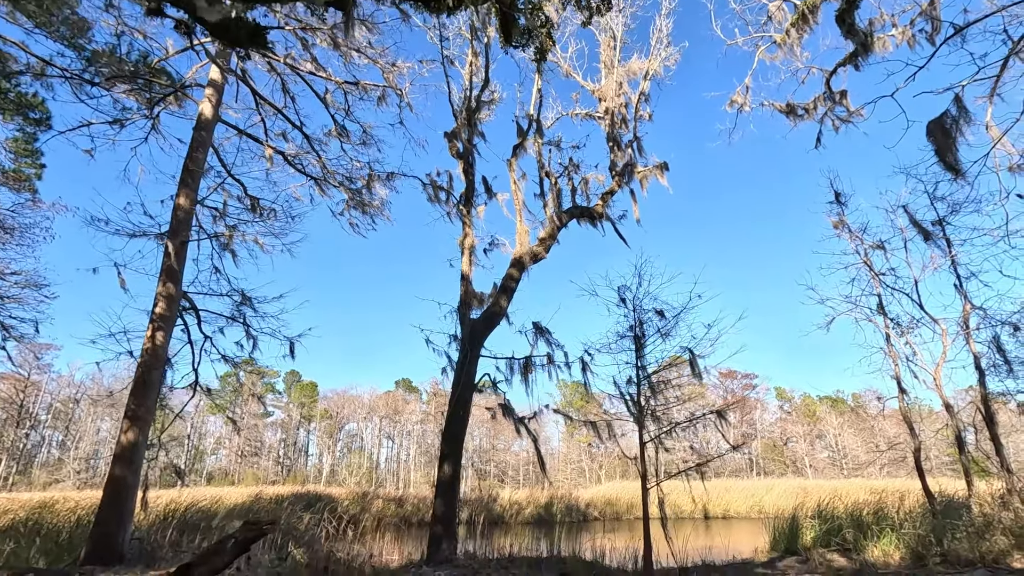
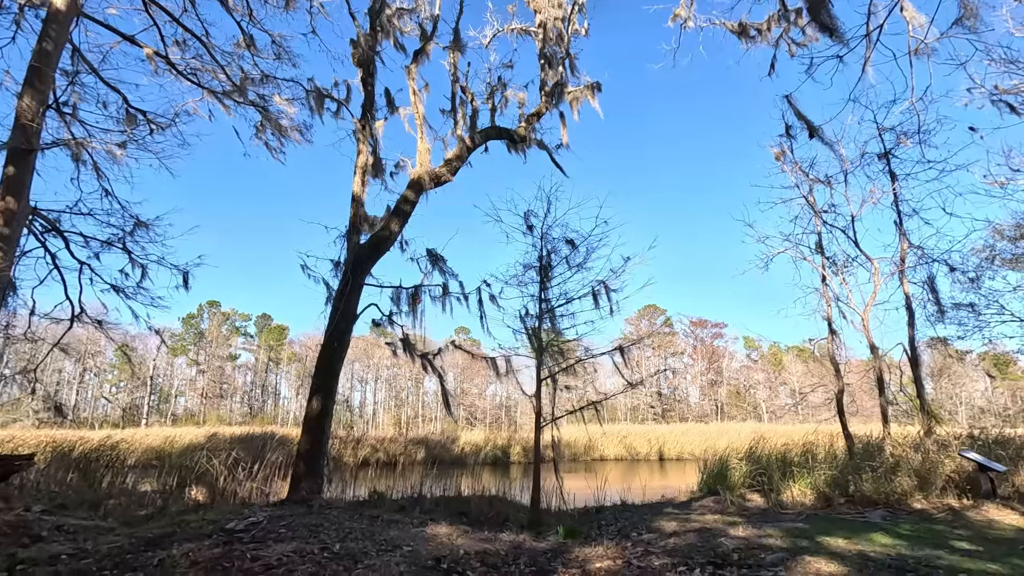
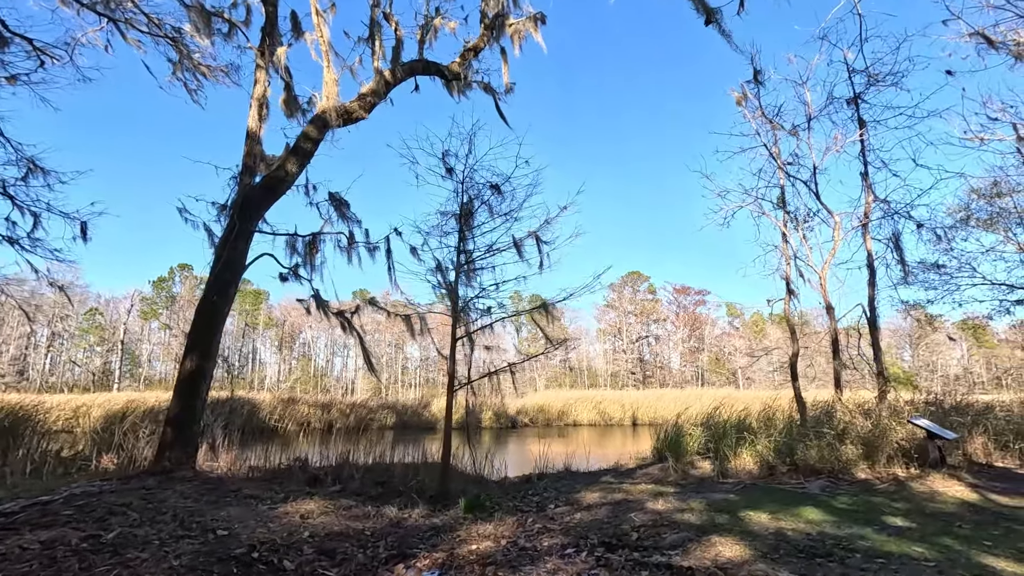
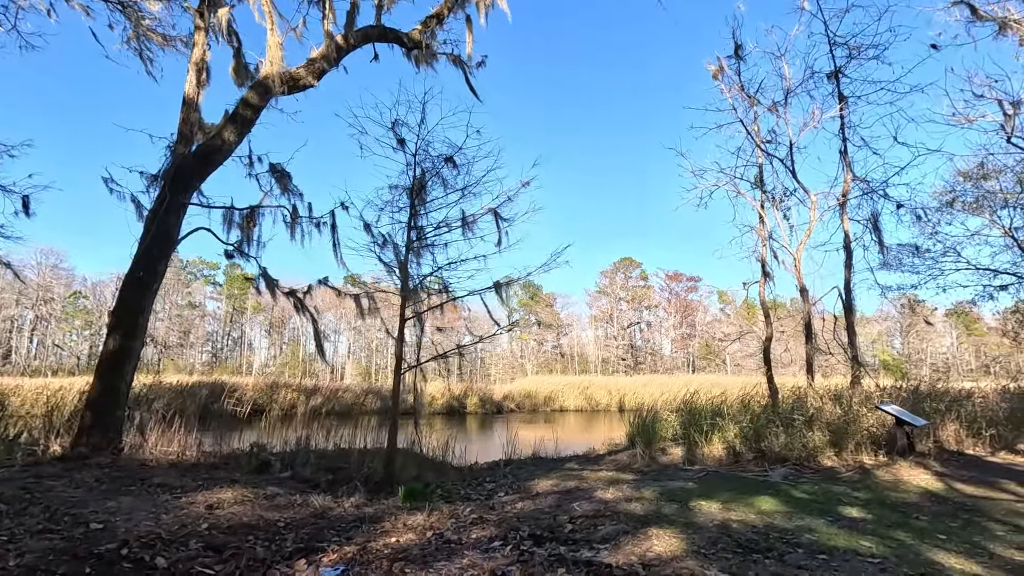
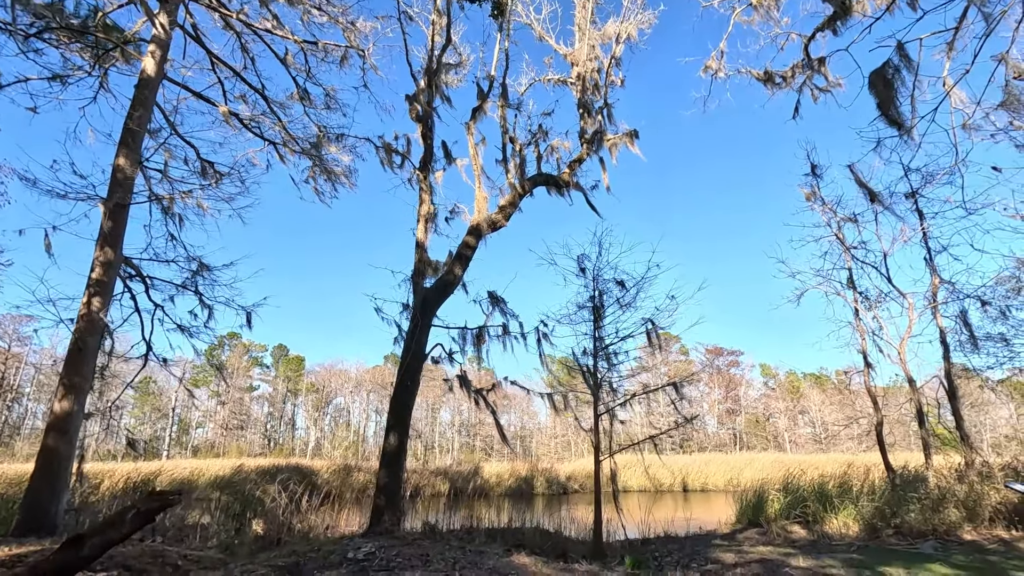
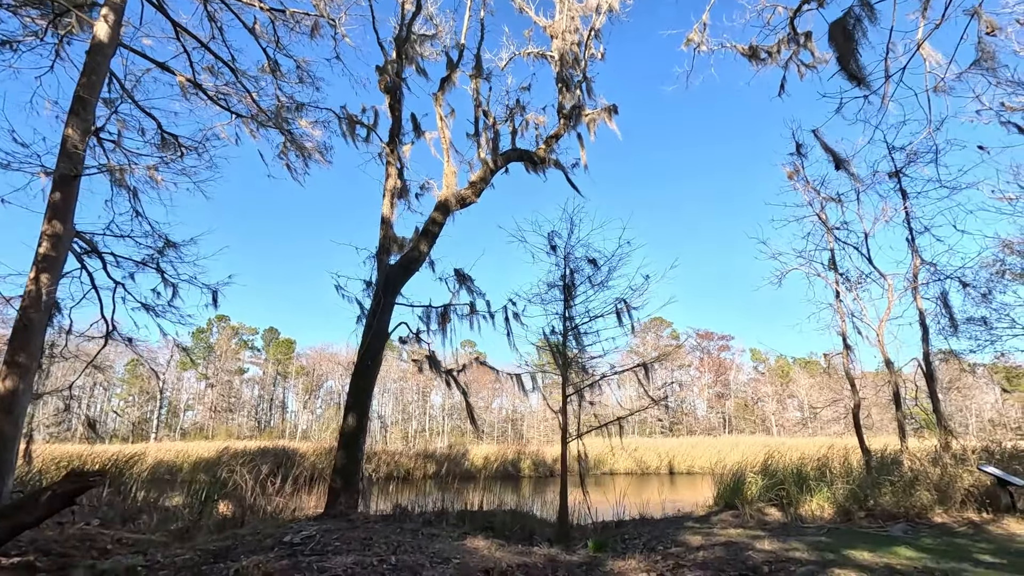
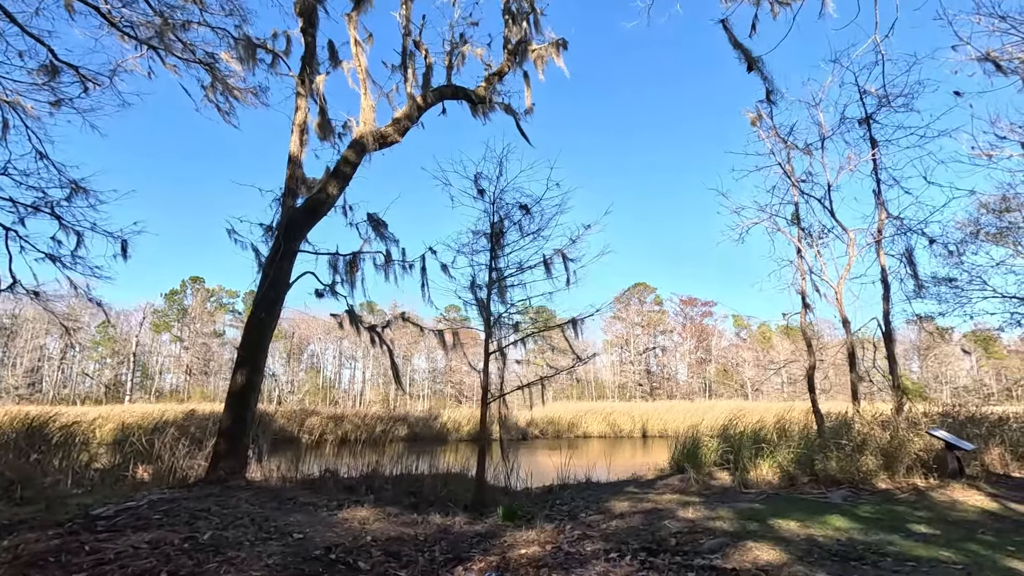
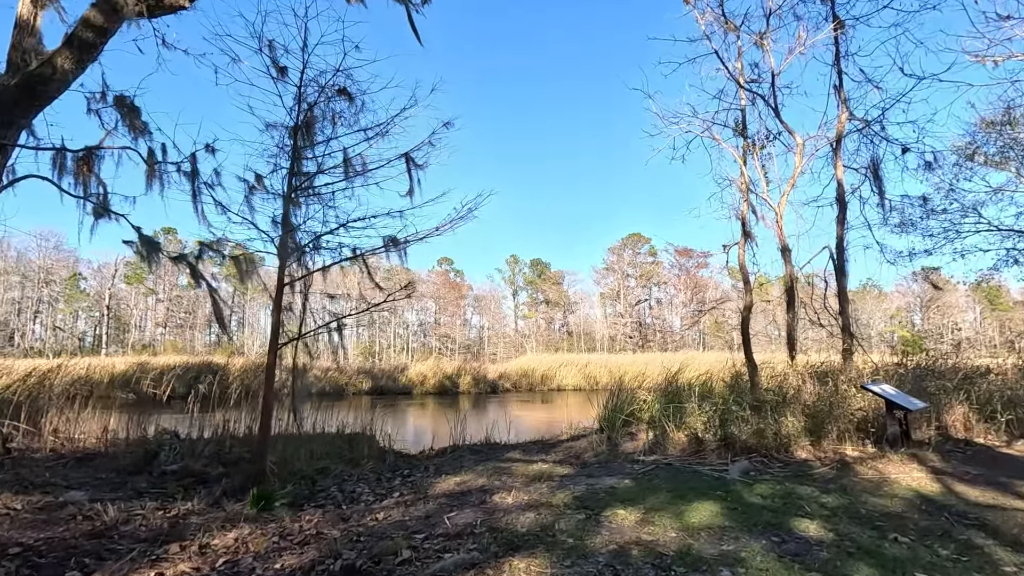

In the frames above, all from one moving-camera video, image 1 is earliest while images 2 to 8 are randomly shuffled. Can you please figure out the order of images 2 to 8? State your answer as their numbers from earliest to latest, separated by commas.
5, 6, 2, 7, 3, 4, 8
